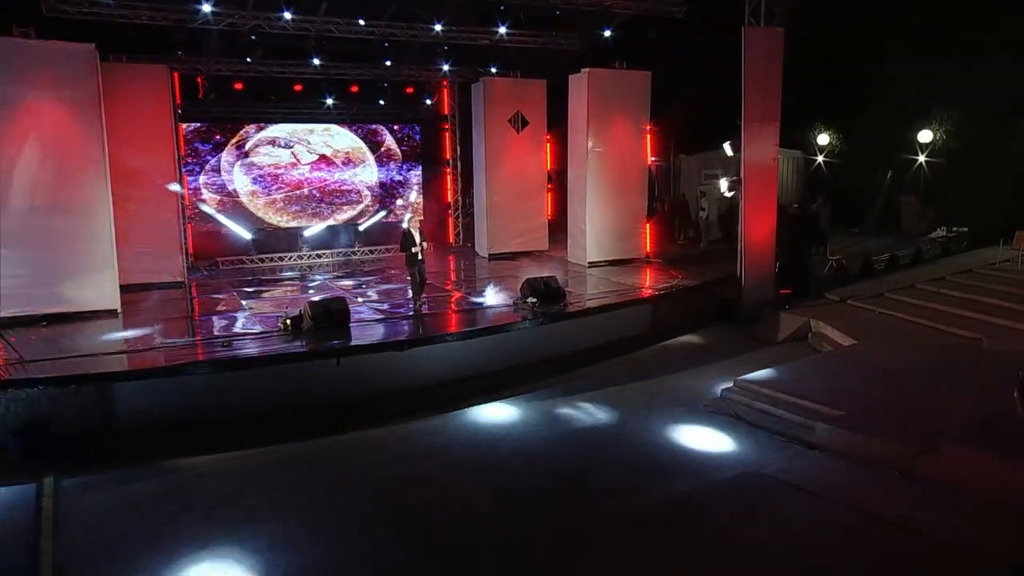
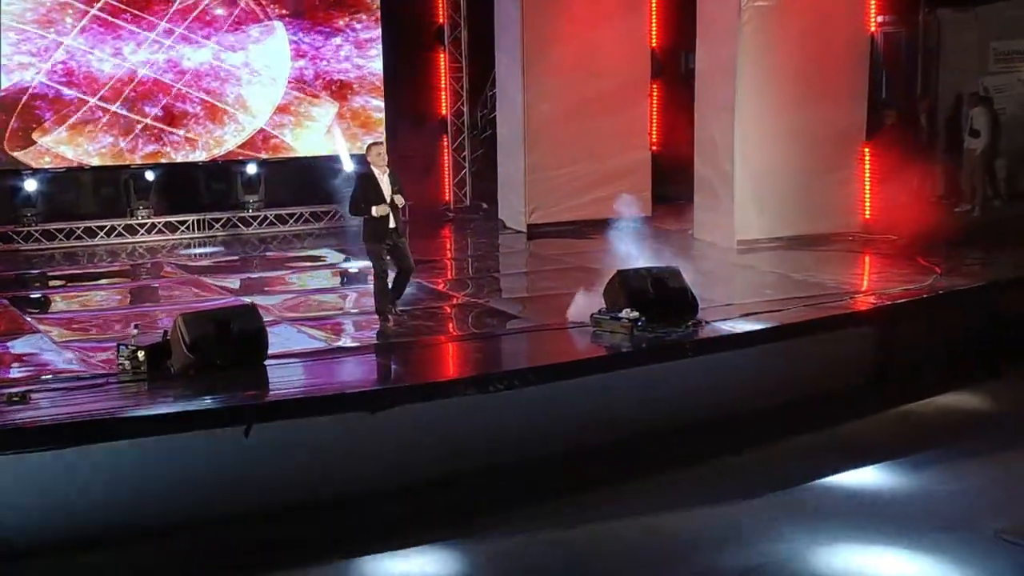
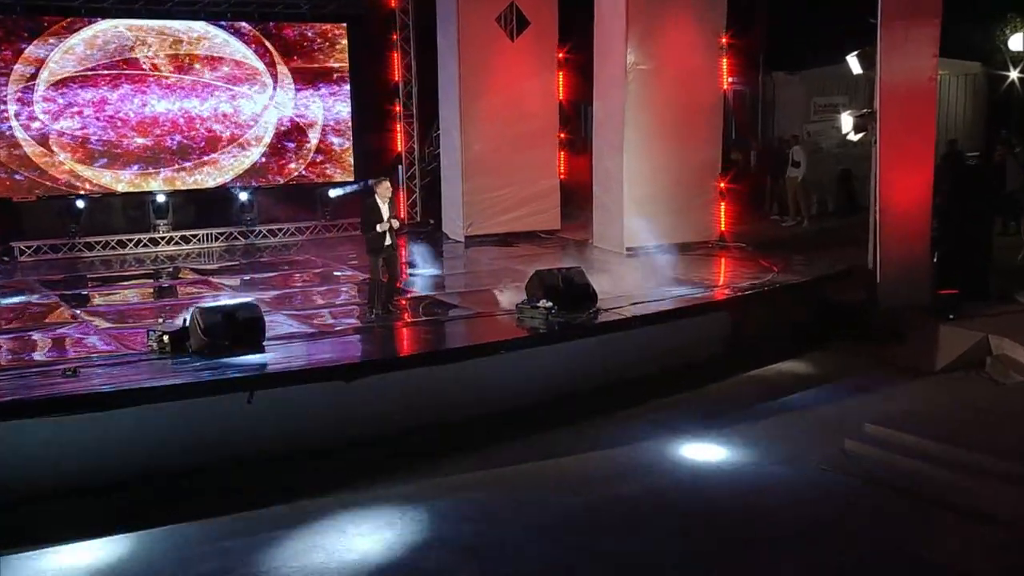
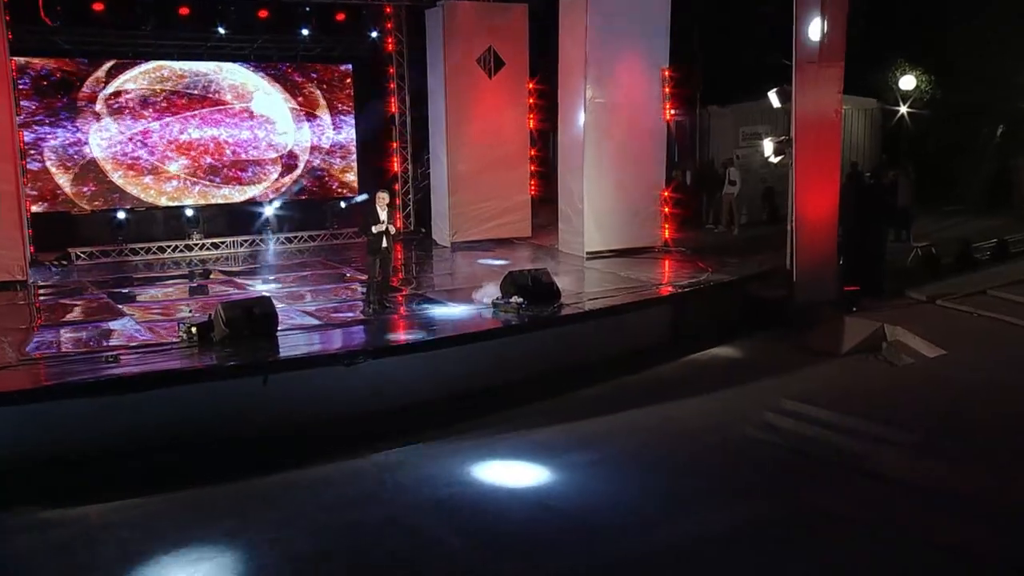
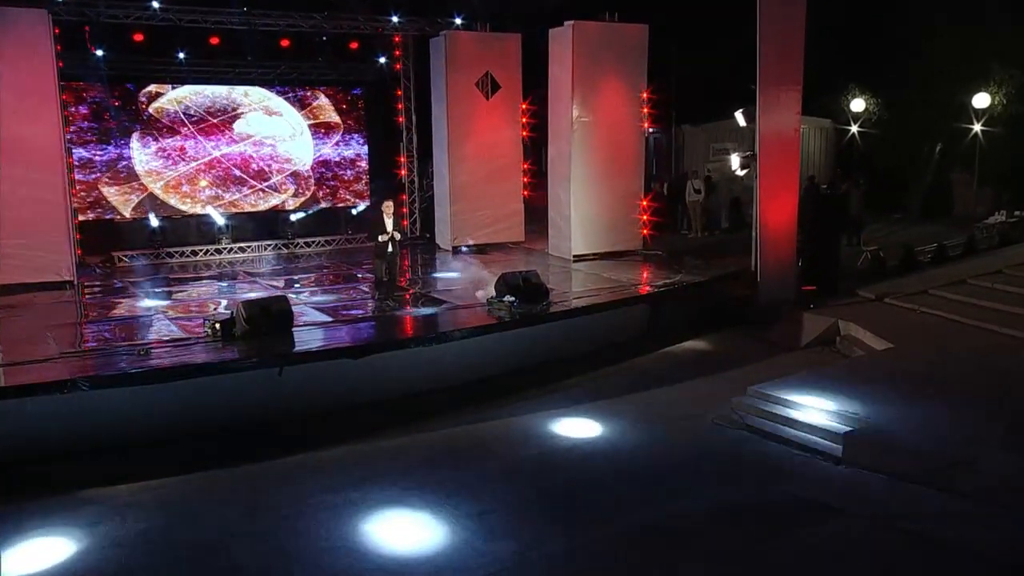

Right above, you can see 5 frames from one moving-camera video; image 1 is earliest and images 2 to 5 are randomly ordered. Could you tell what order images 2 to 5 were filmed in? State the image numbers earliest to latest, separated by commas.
5, 4, 3, 2
